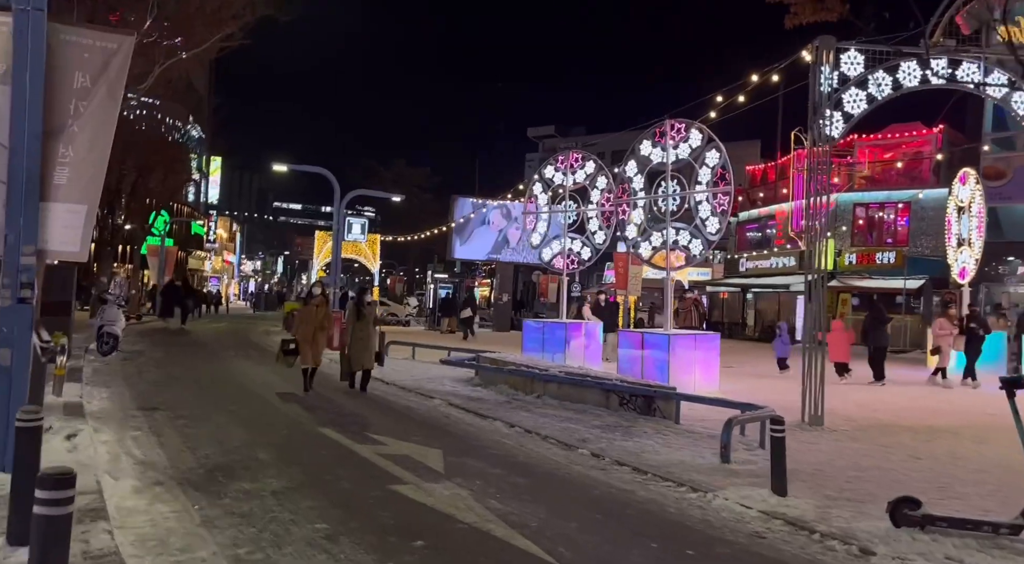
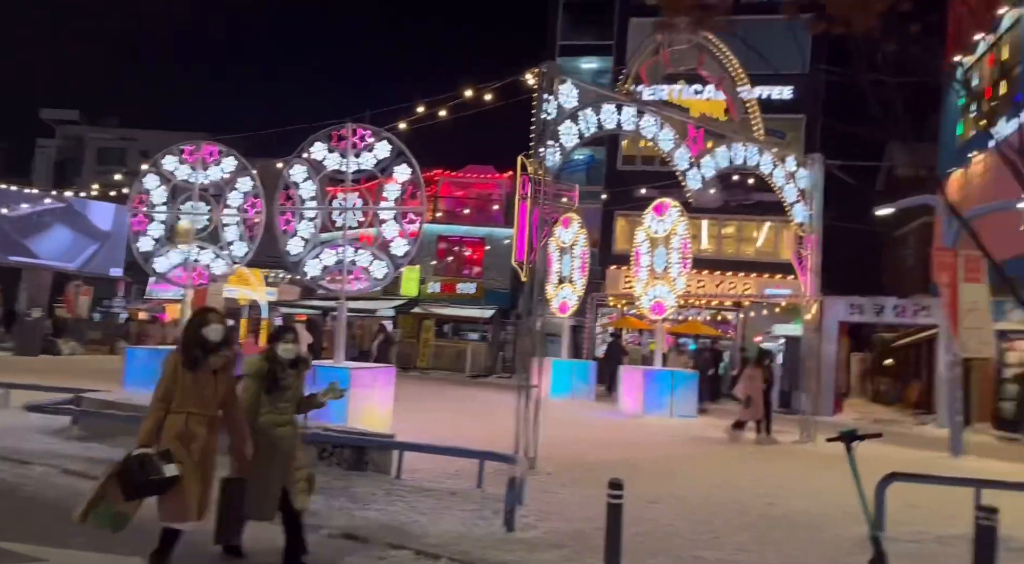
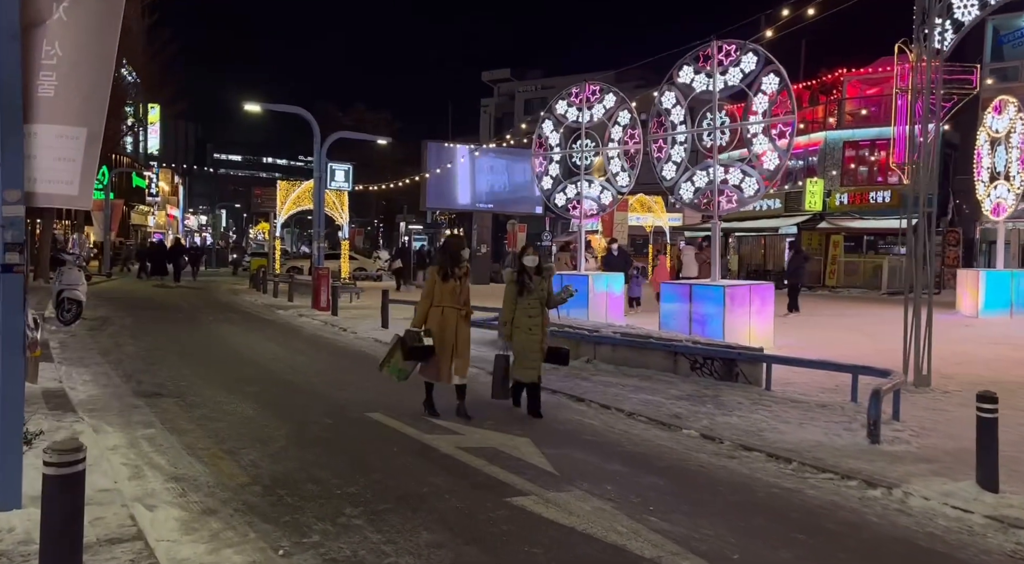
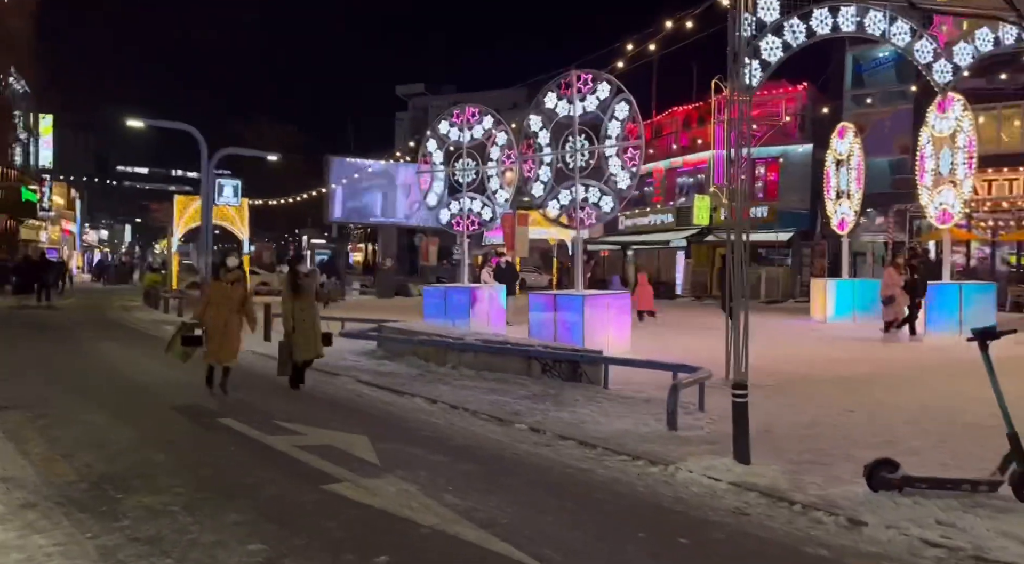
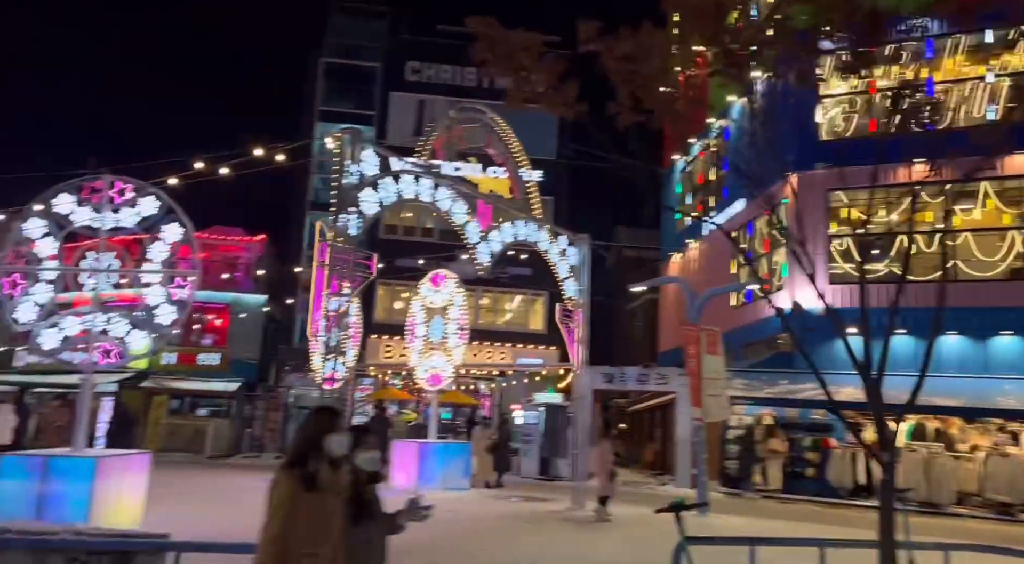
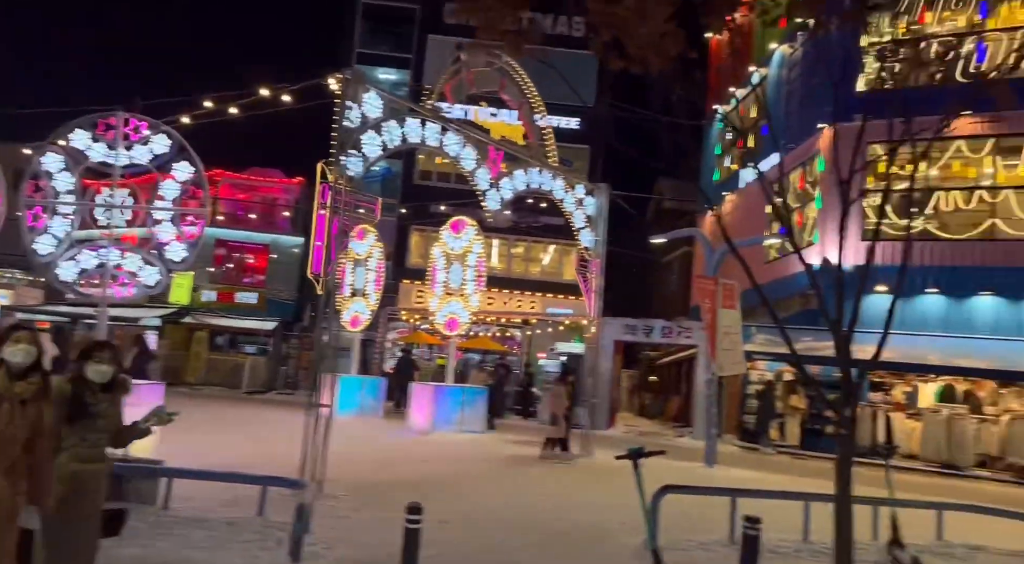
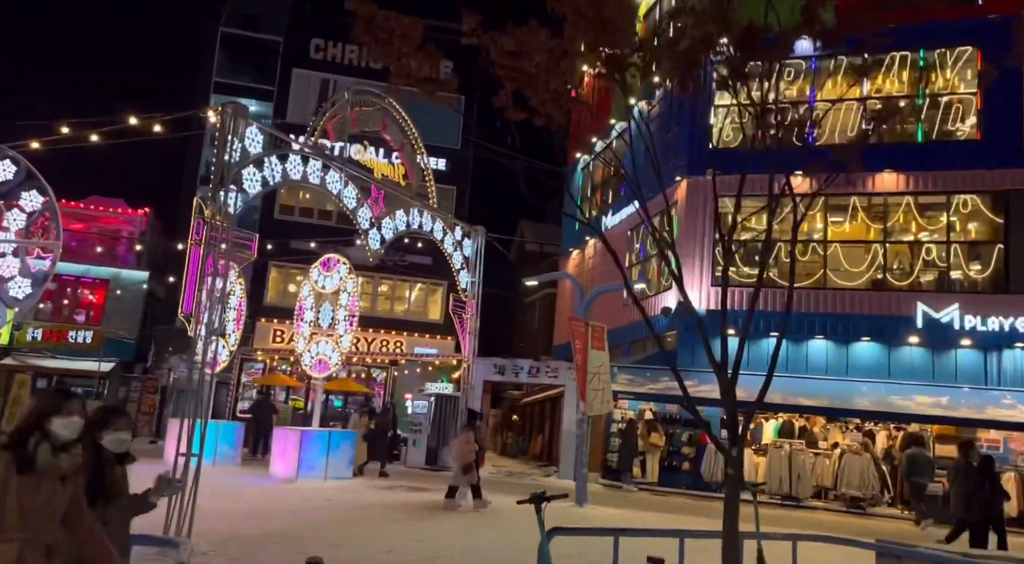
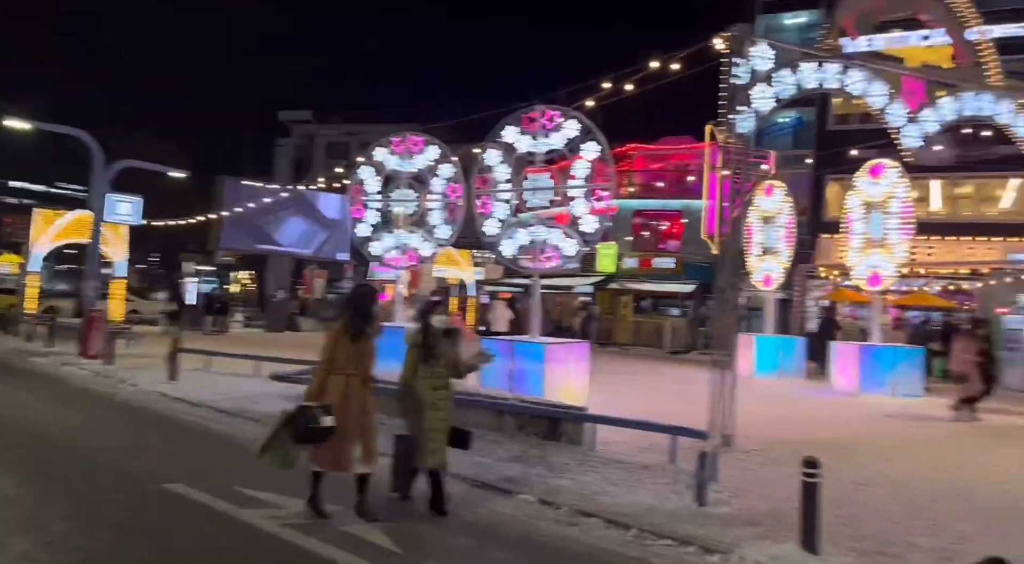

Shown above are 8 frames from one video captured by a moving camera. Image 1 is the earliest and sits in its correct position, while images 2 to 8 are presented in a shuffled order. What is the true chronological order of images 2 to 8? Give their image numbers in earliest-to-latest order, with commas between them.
4, 3, 8, 2, 6, 7, 5
